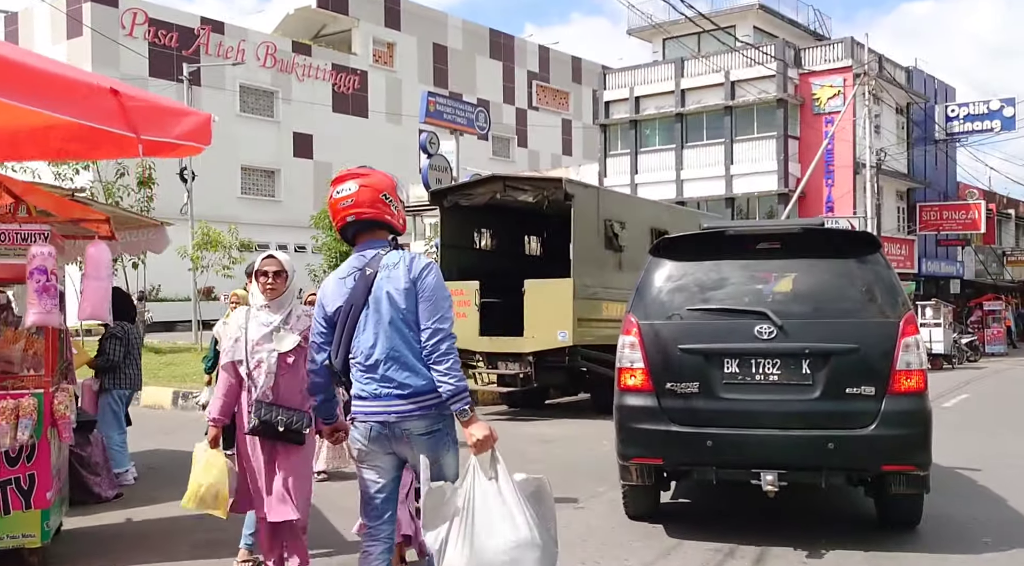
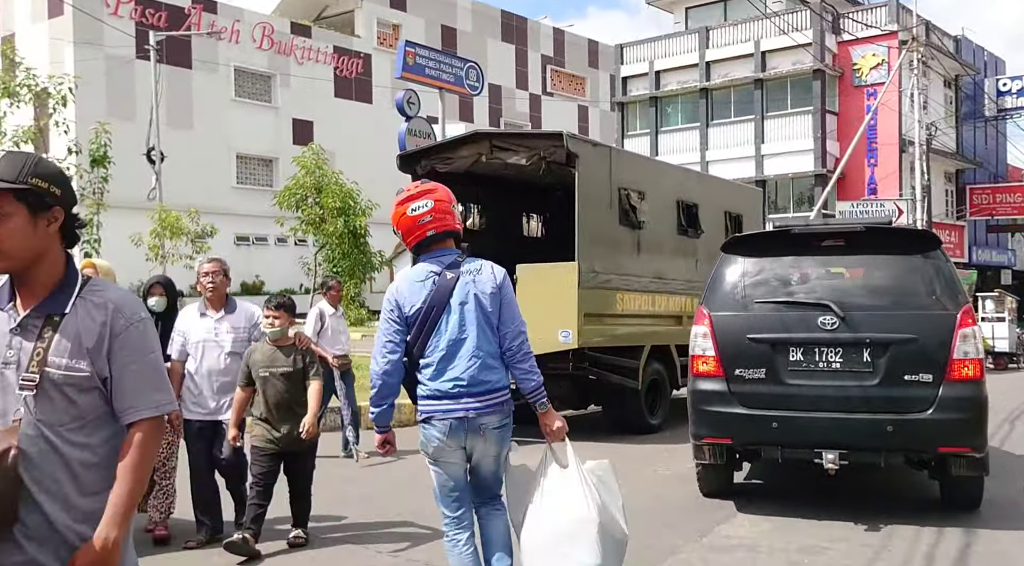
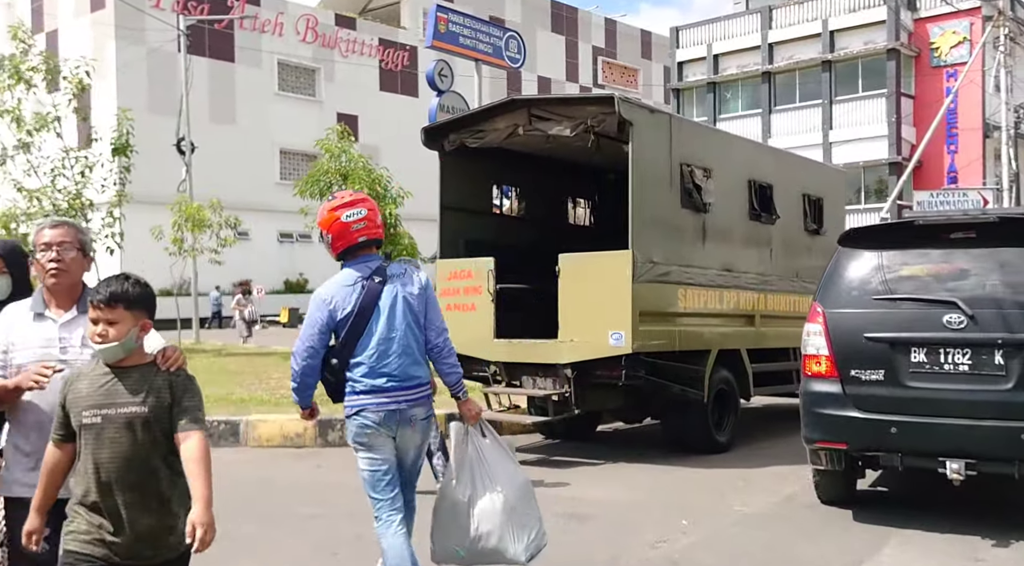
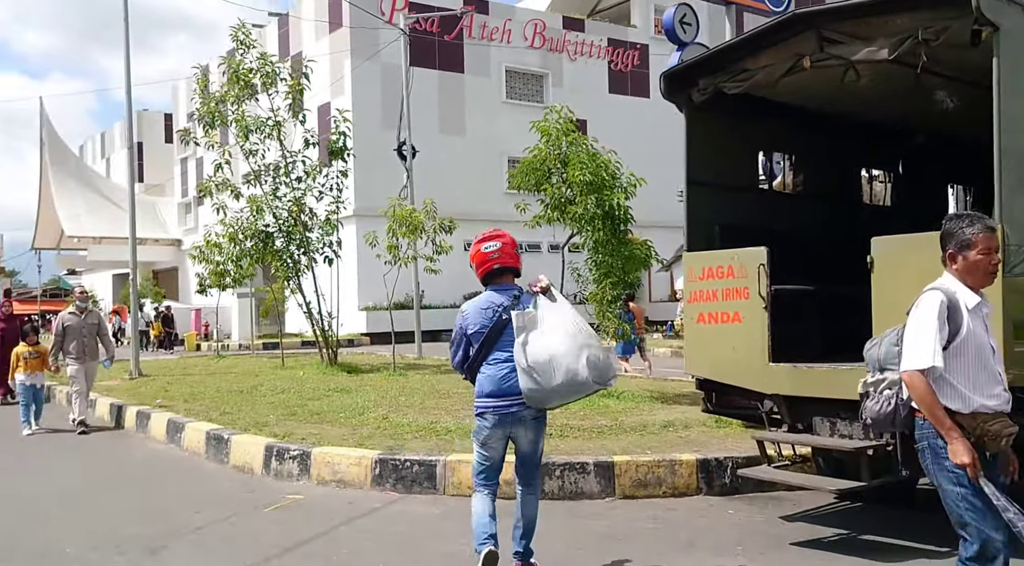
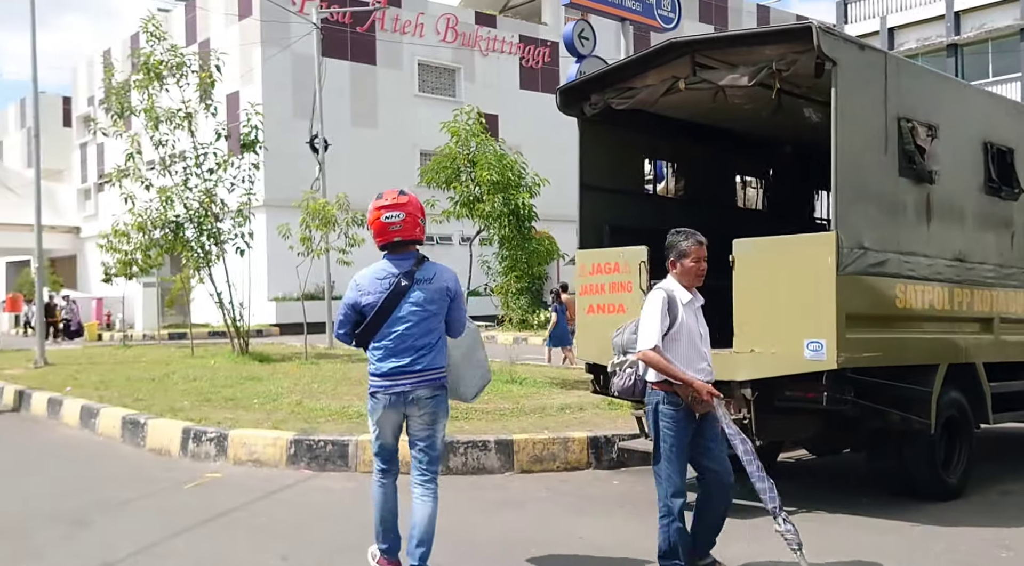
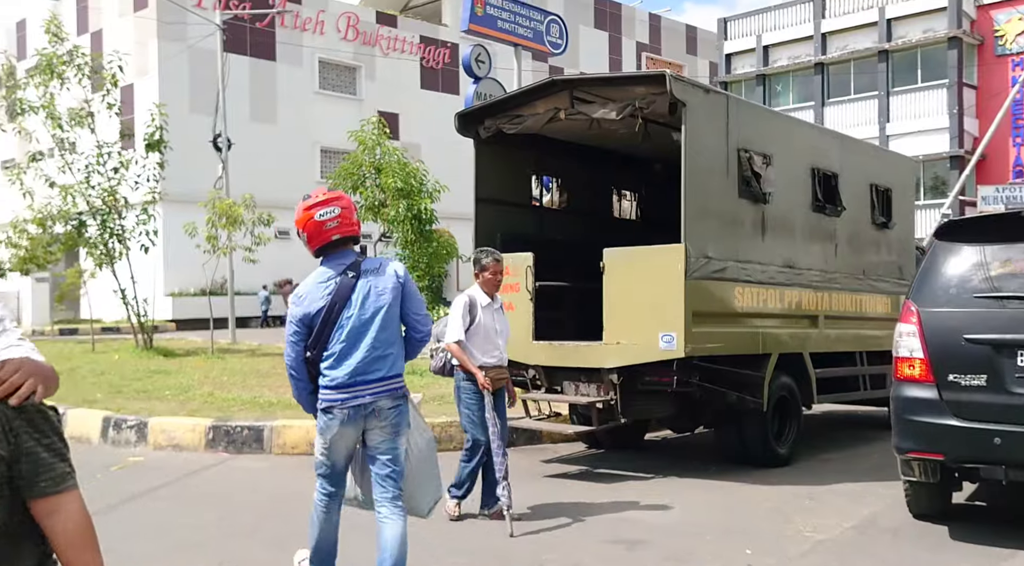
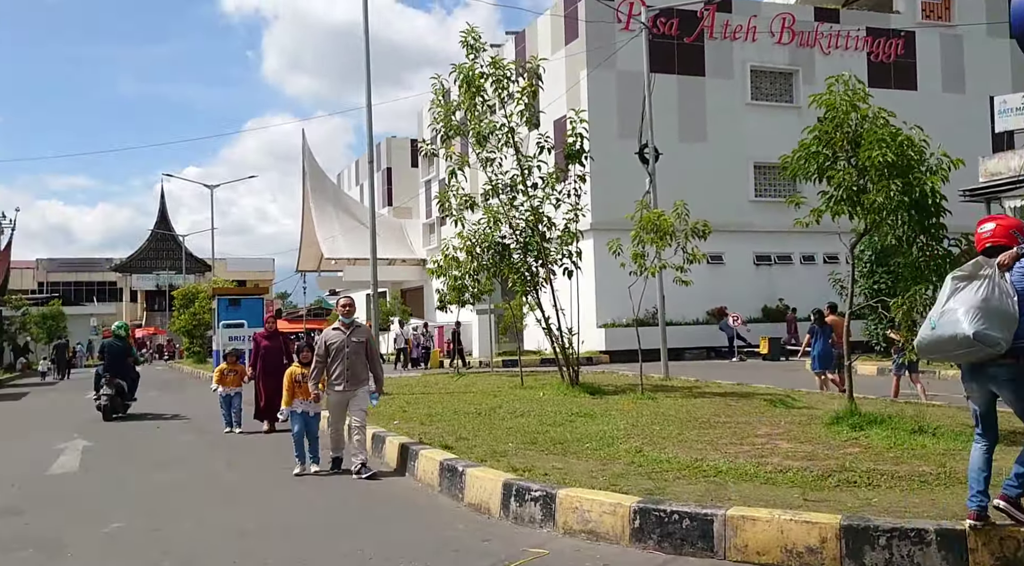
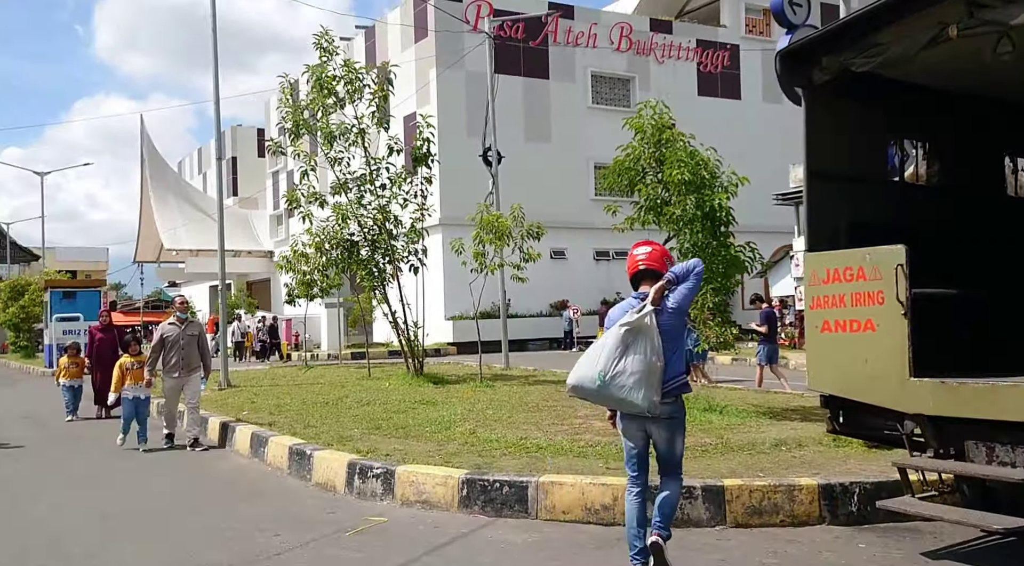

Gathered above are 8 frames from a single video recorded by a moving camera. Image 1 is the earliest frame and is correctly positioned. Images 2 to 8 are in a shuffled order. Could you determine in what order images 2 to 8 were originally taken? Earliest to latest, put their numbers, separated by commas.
2, 3, 6, 5, 4, 8, 7
